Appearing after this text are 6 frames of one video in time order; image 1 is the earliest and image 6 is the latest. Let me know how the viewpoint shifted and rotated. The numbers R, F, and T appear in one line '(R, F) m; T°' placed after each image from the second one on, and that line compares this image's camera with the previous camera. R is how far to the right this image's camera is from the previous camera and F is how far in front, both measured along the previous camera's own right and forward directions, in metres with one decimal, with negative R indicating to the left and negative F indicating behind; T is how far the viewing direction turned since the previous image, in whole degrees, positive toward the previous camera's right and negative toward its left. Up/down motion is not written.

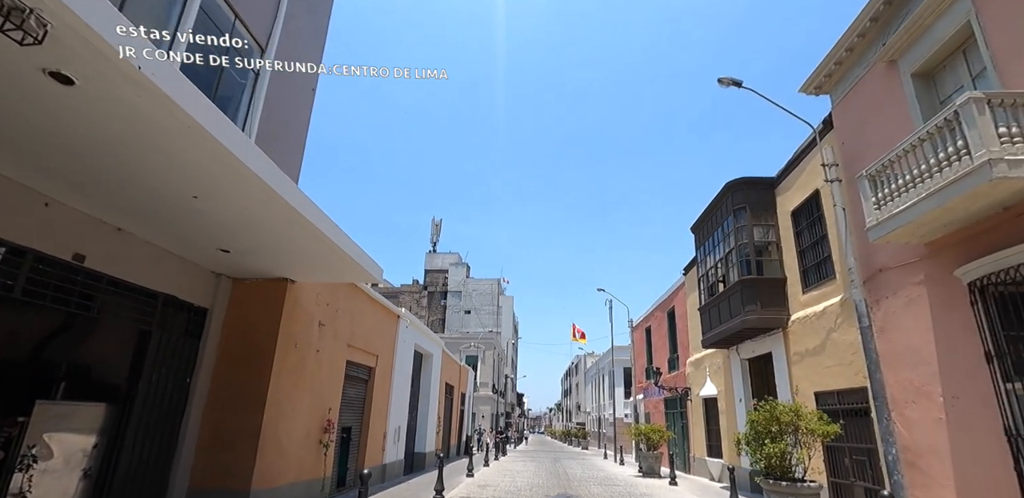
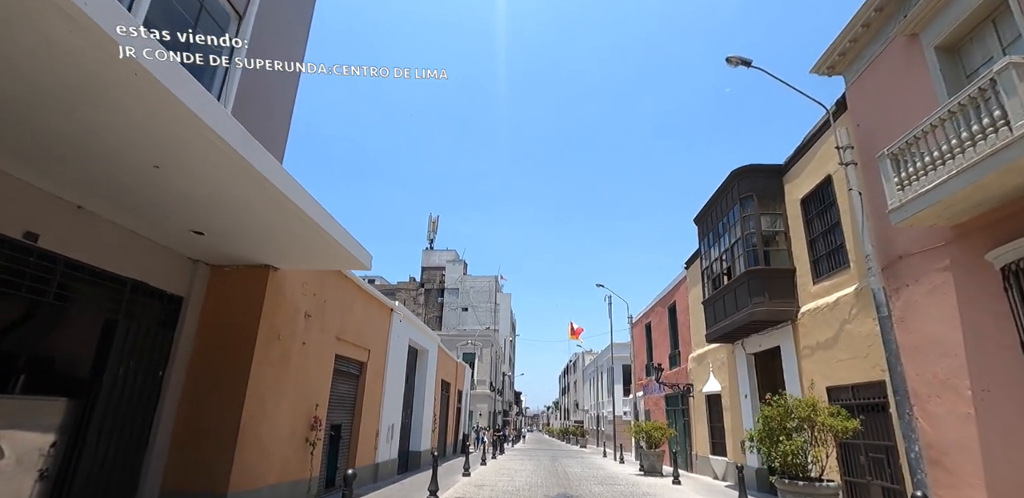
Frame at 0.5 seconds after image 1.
(0.0, +0.5) m; 0°
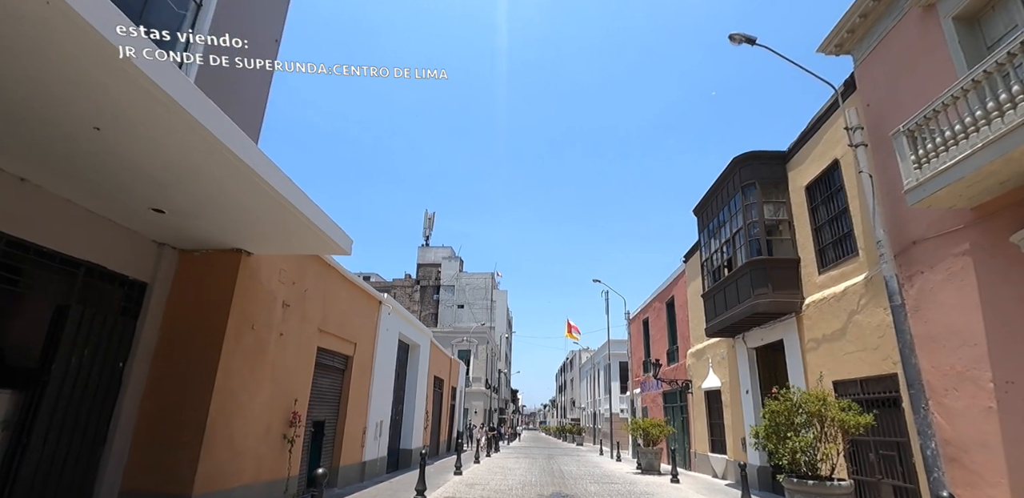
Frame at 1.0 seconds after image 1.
(+0.1, +0.5) m; 0°
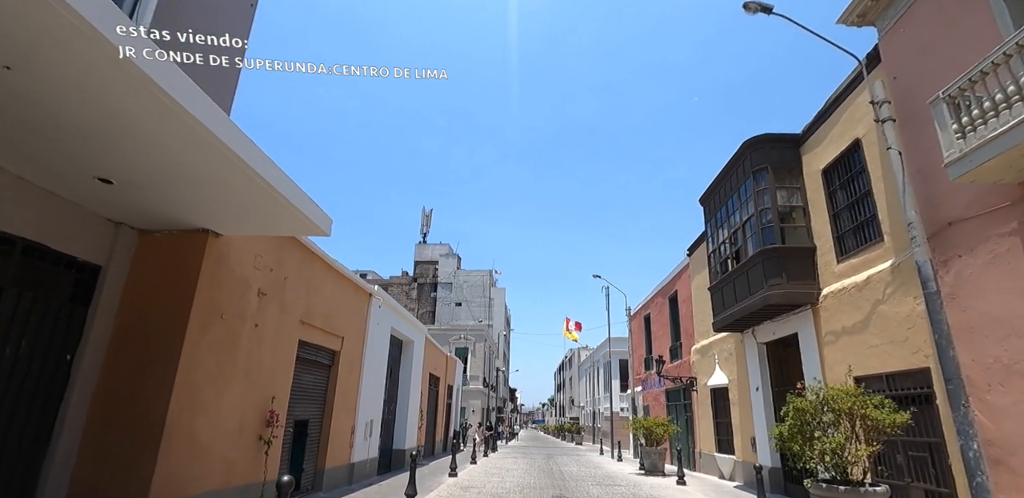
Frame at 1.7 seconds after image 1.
(0.0, +0.7) m; 0°
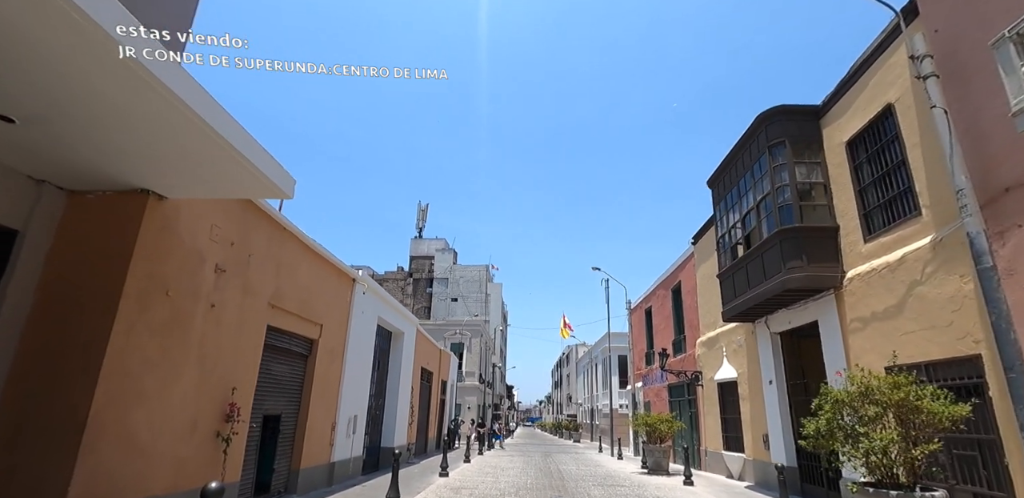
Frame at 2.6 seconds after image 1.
(0.0, +0.9) m; 0°
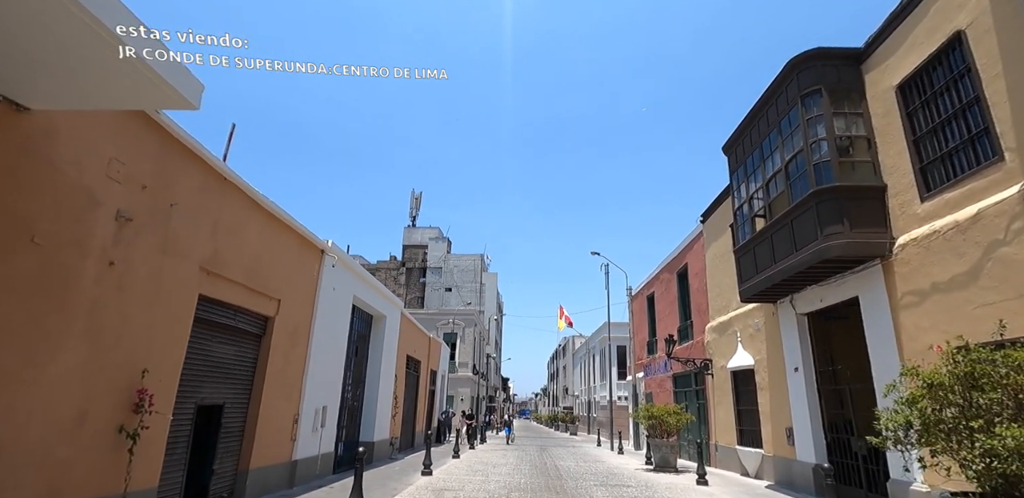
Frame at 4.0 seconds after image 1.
(+0.1, +1.5) m; 0°
